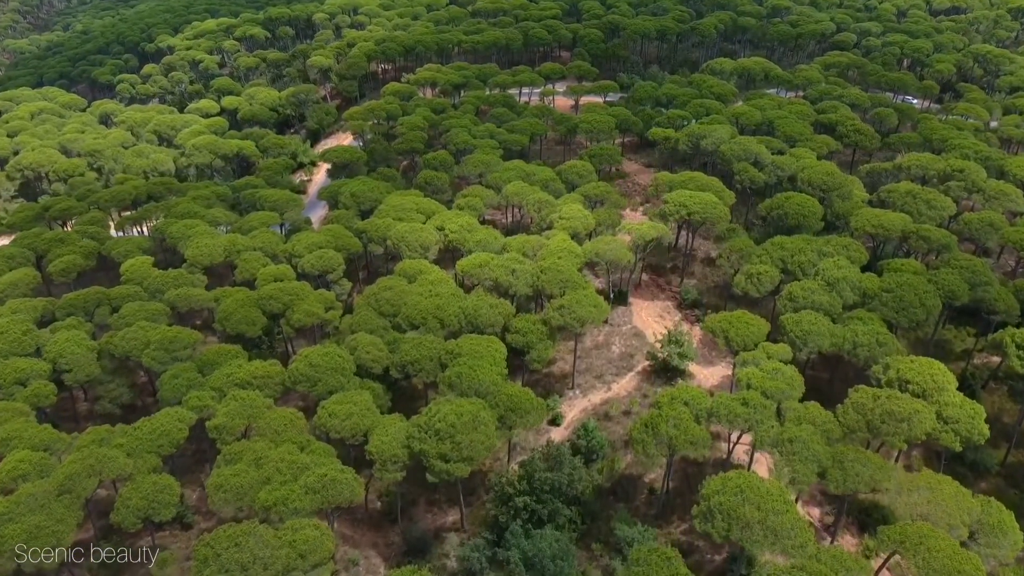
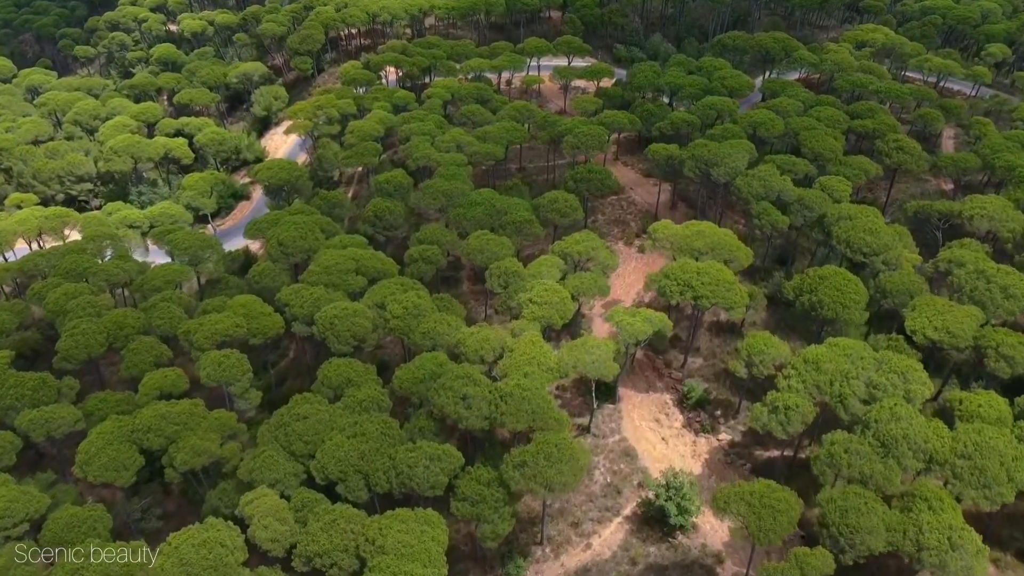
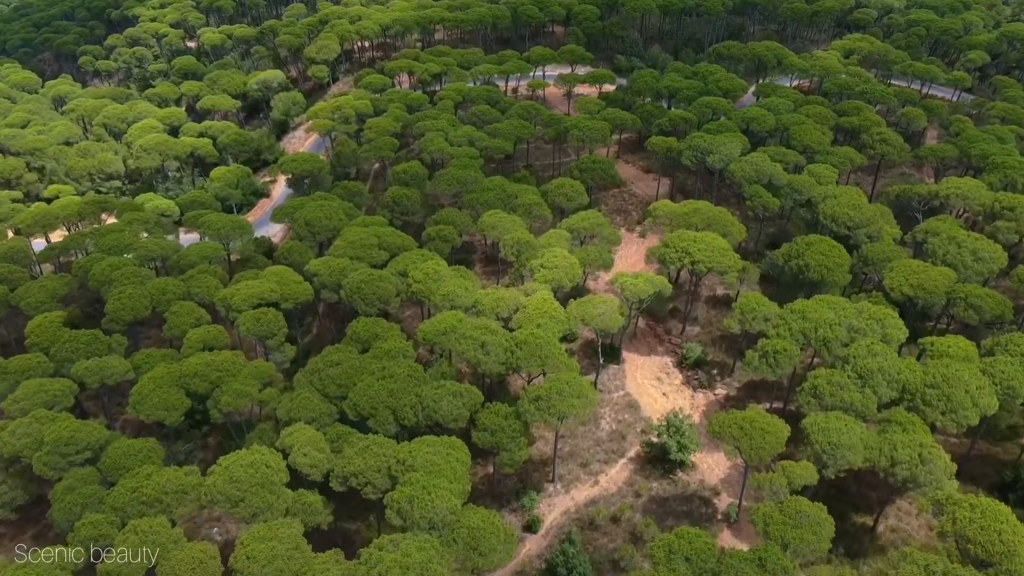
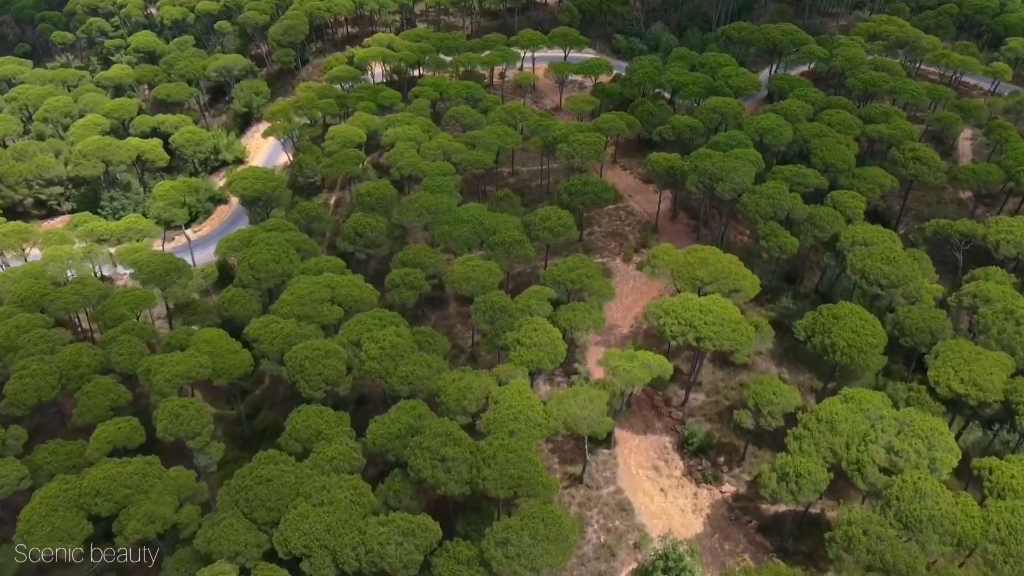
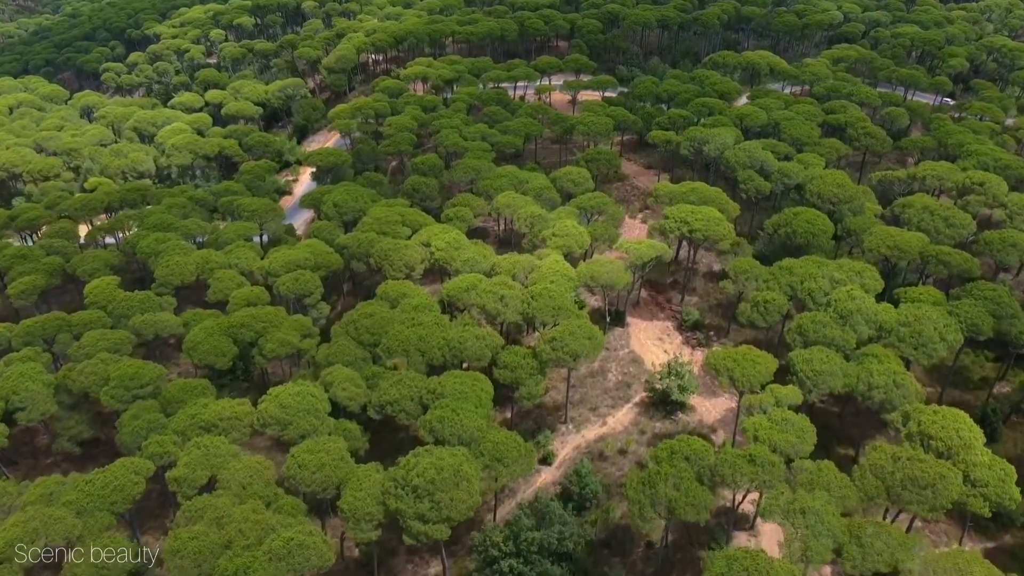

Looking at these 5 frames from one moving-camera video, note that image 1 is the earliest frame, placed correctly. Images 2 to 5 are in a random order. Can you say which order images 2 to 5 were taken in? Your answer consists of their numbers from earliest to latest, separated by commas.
5, 3, 2, 4
